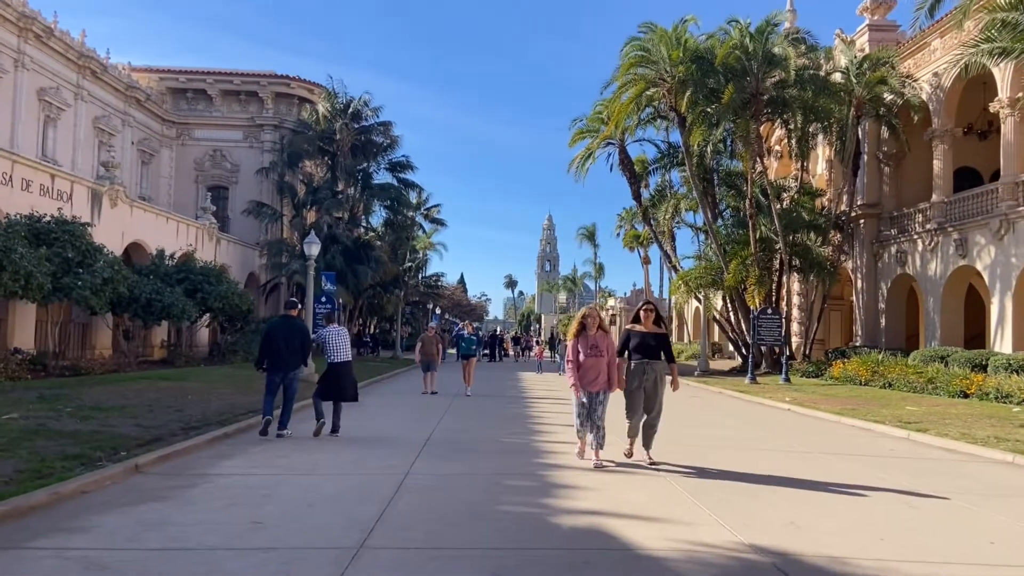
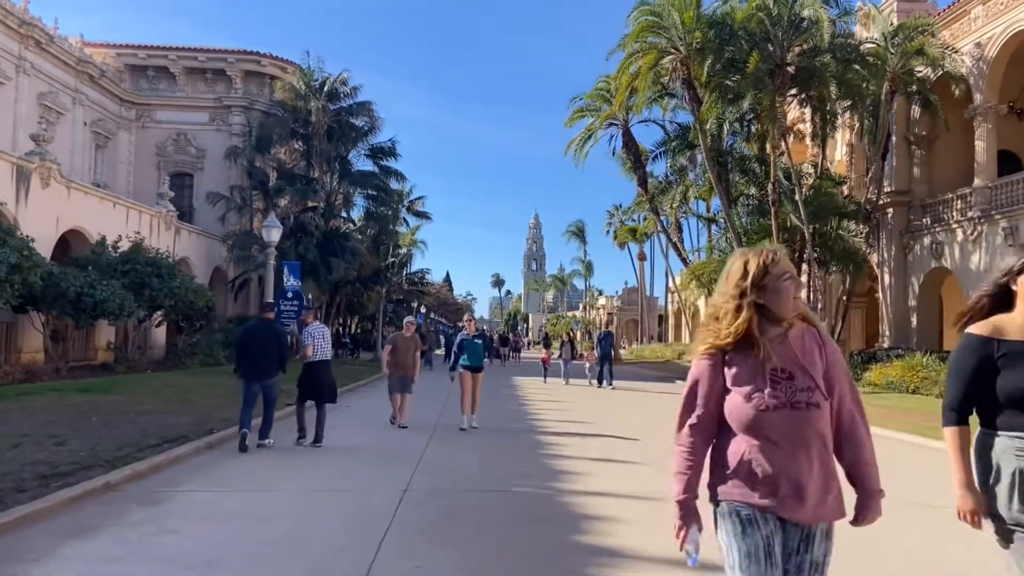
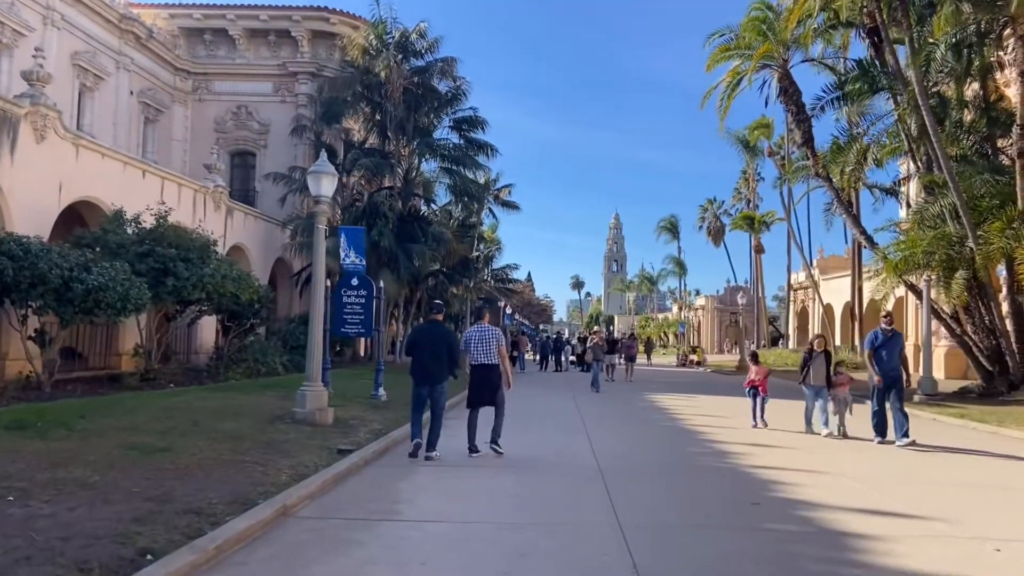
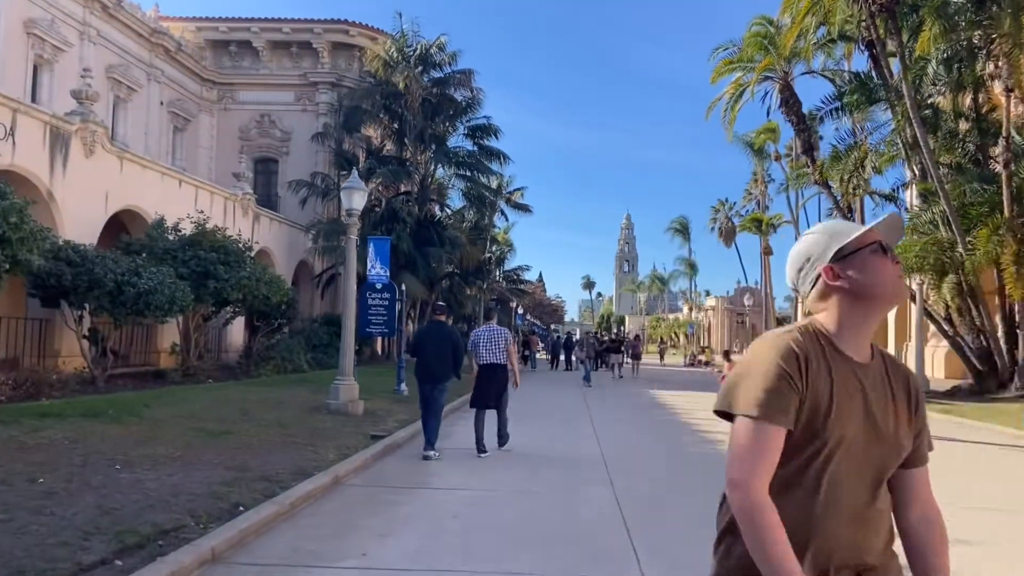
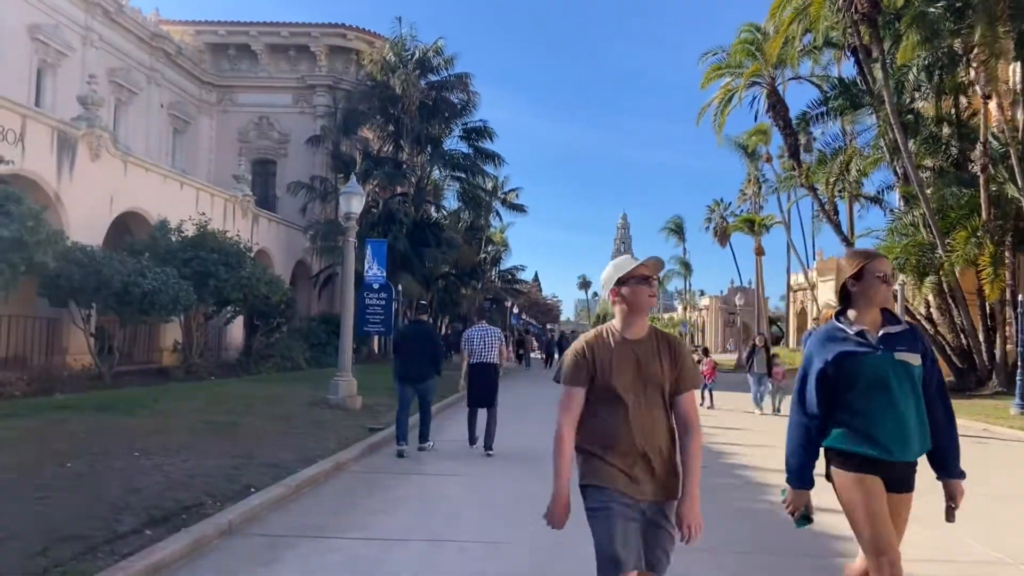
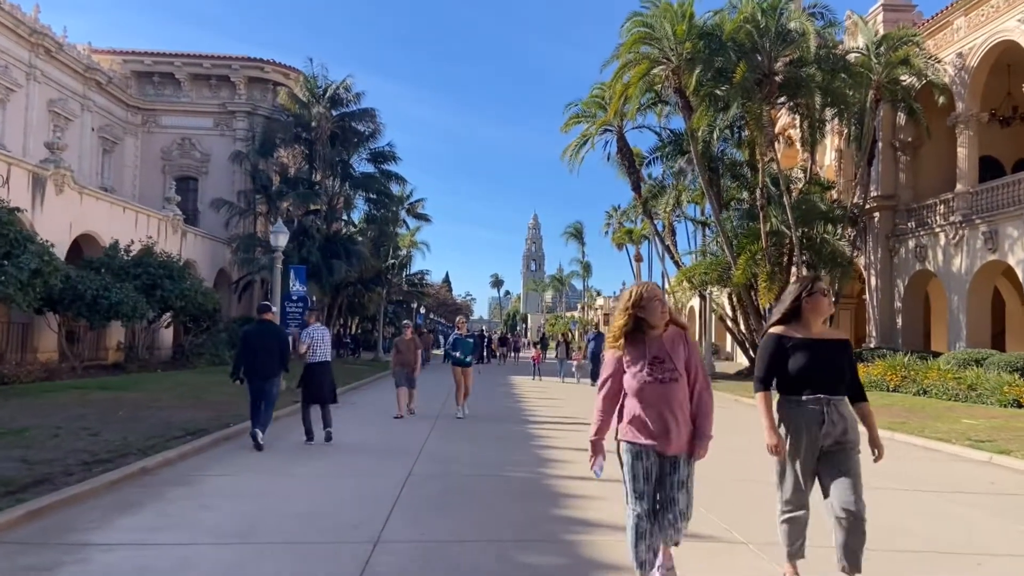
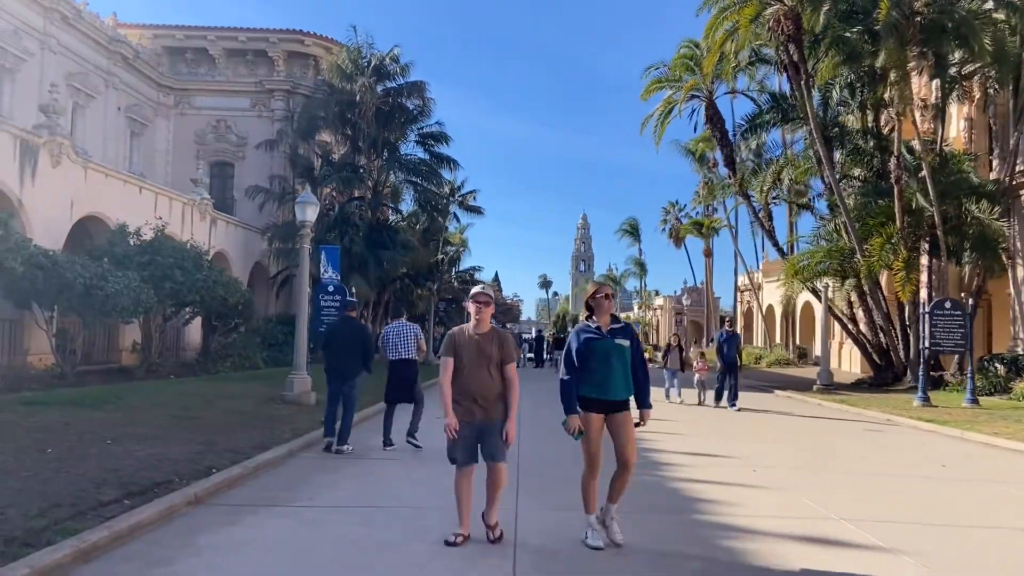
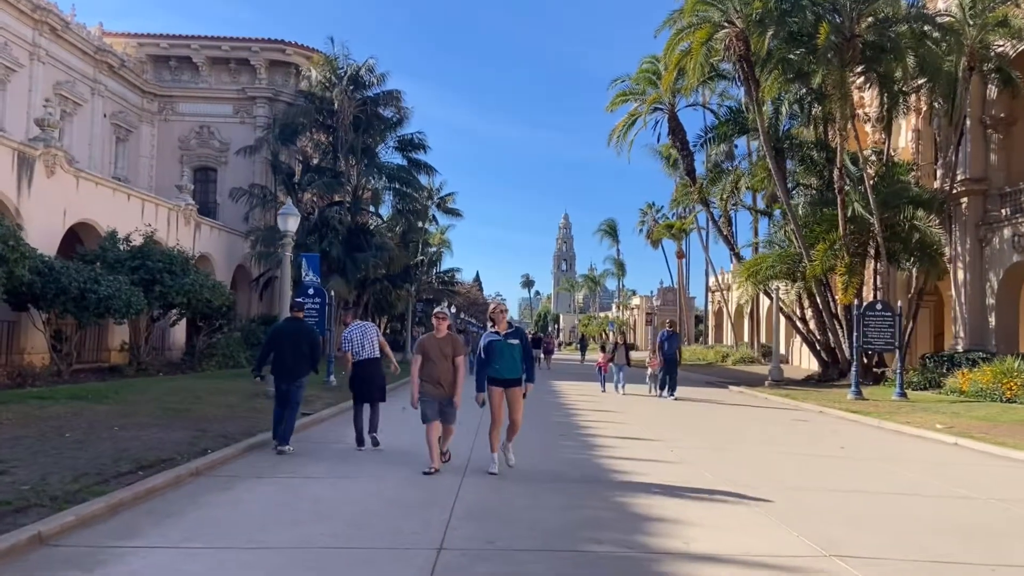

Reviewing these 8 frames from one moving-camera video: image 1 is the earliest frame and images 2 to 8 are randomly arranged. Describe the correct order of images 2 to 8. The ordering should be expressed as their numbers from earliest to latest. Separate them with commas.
6, 2, 8, 7, 5, 4, 3
